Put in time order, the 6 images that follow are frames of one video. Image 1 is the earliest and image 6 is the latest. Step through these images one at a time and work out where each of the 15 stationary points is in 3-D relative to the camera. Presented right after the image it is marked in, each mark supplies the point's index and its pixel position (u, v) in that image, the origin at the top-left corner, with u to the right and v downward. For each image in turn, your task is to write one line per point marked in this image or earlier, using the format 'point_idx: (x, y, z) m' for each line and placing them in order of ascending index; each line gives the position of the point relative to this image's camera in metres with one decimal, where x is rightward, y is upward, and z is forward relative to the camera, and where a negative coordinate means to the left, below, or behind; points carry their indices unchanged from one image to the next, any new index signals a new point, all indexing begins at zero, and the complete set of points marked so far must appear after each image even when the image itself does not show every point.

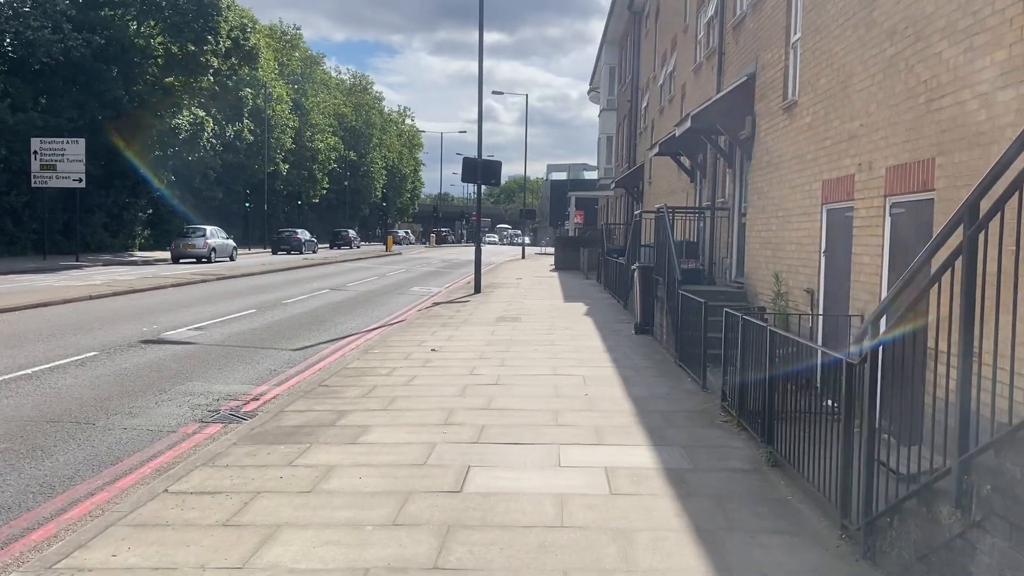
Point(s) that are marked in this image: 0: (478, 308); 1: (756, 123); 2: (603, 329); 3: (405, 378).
0: (-0.7, -0.4, +17.8) m
1: (+3.2, +2.1, +11.5) m
2: (+1.4, -0.6, +13.9) m
3: (-1.2, -1.0, +9.7) m
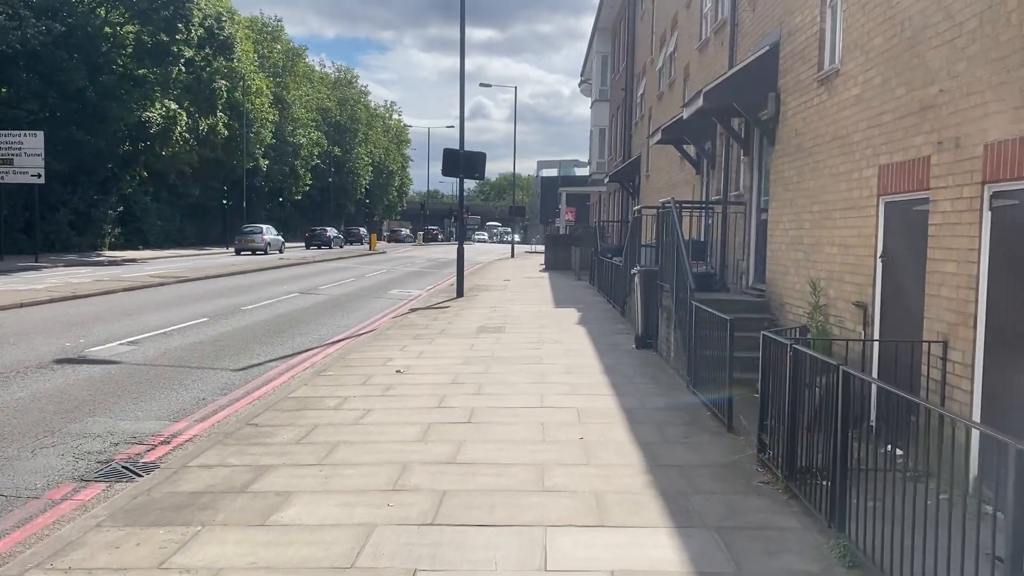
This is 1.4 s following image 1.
0: (-1.0, -0.5, +16.0) m
1: (+2.9, +2.0, +9.7) m
2: (+1.2, -0.7, +12.1) m
3: (-1.4, -1.1, +7.8) m
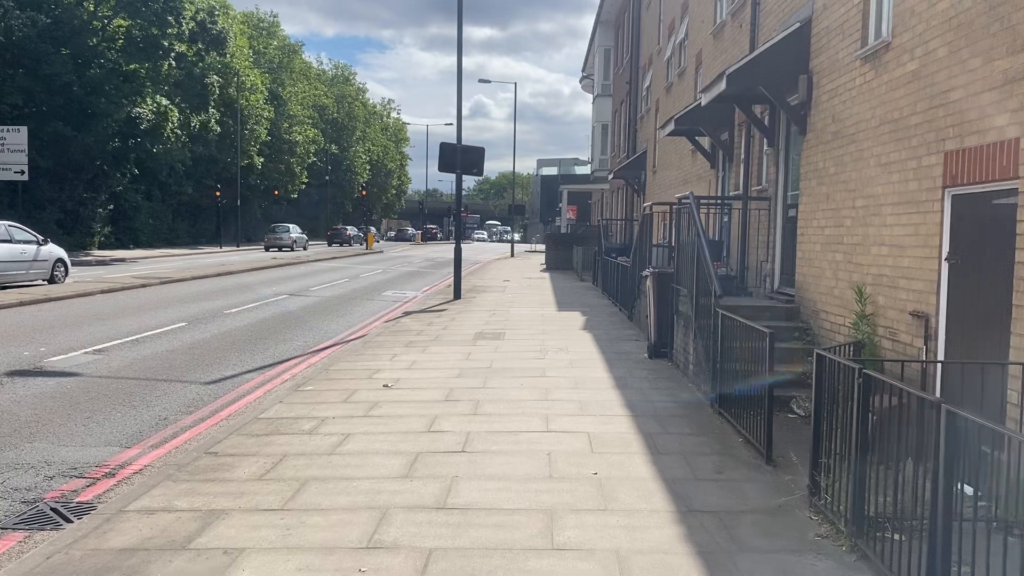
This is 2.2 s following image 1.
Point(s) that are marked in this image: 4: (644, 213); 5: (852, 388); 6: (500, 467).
0: (-1.0, -0.5, +14.9) m
1: (+2.9, +2.0, +8.7) m
2: (+1.2, -0.8, +11.1) m
3: (-1.4, -1.1, +6.8) m
4: (+2.0, +1.1, +13.4) m
5: (+1.8, -0.5, +4.6) m
6: (-0.1, -1.2, +5.9) m
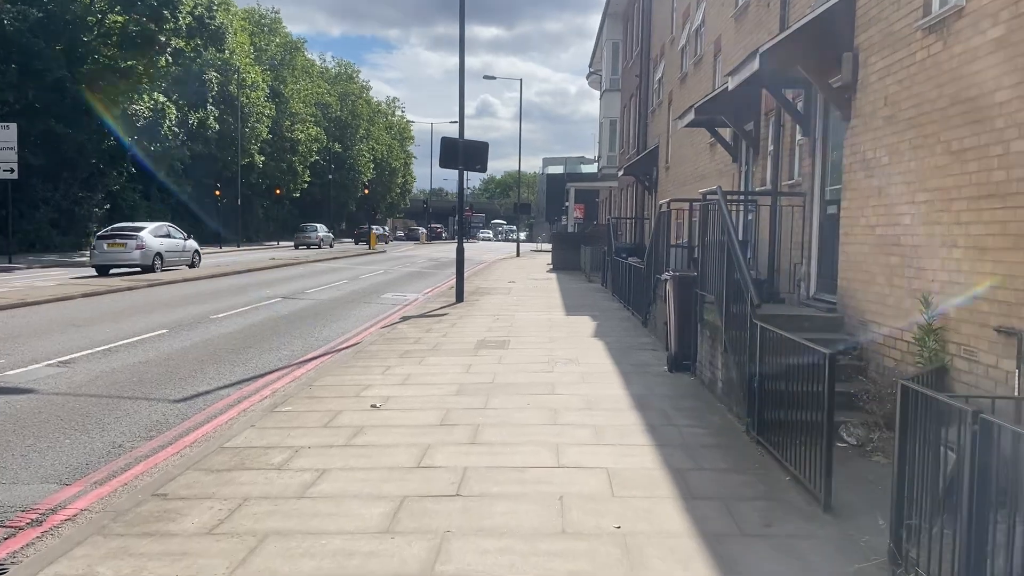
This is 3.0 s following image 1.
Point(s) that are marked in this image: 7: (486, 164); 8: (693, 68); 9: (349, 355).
0: (-0.9, -0.6, +13.9) m
1: (+3.0, +1.9, +7.6) m
2: (+1.2, -0.8, +10.0) m
3: (-1.3, -1.2, +5.8) m
4: (+2.0, +1.1, +12.3) m
5: (+1.8, -0.6, +3.6) m
6: (-0.1, -1.2, +4.8) m
7: (-0.5, +2.5, +18.1) m
8: (+3.3, +4.0, +16.2) m
9: (-2.0, -0.8, +11.1) m
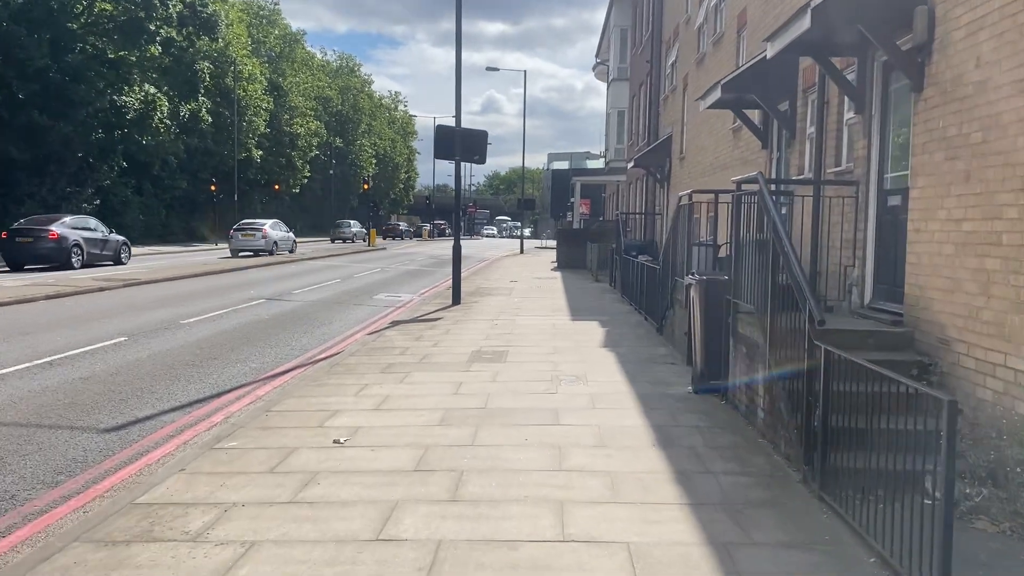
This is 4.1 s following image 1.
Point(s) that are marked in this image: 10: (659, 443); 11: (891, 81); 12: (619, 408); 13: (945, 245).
0: (-0.9, -0.6, +12.5) m
1: (+2.9, +1.9, +6.1) m
2: (+1.2, -0.9, +8.6) m
3: (-1.4, -1.3, +4.3) m
4: (+2.0, +1.0, +10.9) m
5: (+1.7, -0.7, +2.1) m
6: (-0.1, -1.3, +3.4) m
7: (-0.5, +2.5, +16.7) m
8: (+3.3, +4.0, +14.7) m
9: (-2.1, -0.9, +9.7) m
10: (+1.0, -1.1, +6.2) m
11: (+3.0, +1.6, +7.0) m
12: (+0.9, -1.0, +7.4) m
13: (+2.9, +0.3, +5.9) m
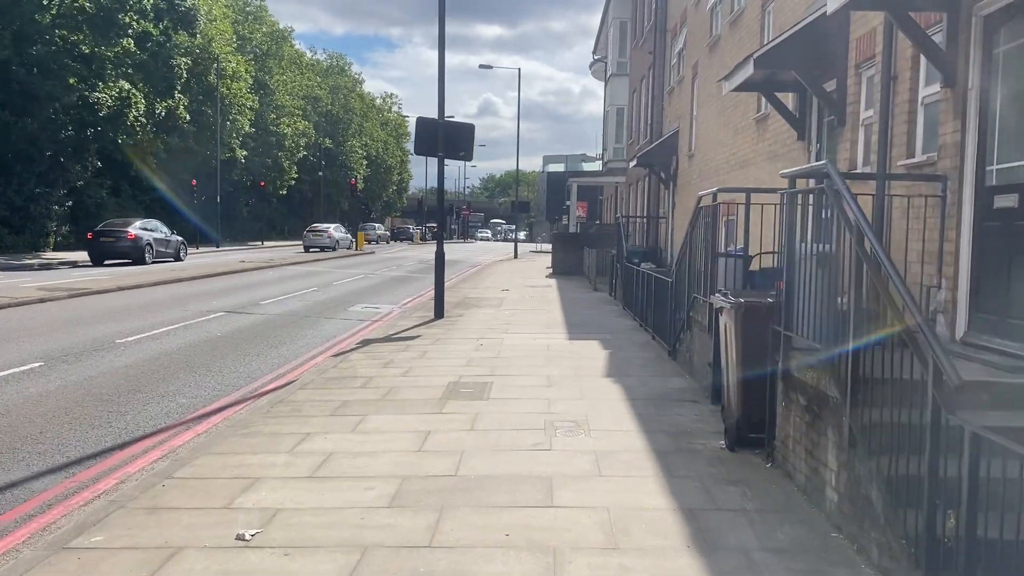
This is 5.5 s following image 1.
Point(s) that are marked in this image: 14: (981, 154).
0: (-1.0, -0.8, +10.6) m
1: (+2.8, +1.7, +4.3) m
2: (+1.1, -1.1, +6.7) m
3: (-1.5, -1.4, +2.5) m
4: (+1.9, +0.8, +9.0) m
5: (+1.6, -0.8, +0.3) m
6: (-0.2, -1.5, +1.5) m
7: (-0.7, +2.3, +14.8) m
8: (+3.1, +3.8, +12.9) m
9: (-2.2, -1.1, +7.8) m
10: (+0.9, -1.3, +4.4) m
11: (+2.8, +1.4, +5.2) m
12: (+0.7, -1.2, +5.5) m
13: (+2.7, +0.1, +4.1) m
14: (+2.9, +0.8, +5.4) m
